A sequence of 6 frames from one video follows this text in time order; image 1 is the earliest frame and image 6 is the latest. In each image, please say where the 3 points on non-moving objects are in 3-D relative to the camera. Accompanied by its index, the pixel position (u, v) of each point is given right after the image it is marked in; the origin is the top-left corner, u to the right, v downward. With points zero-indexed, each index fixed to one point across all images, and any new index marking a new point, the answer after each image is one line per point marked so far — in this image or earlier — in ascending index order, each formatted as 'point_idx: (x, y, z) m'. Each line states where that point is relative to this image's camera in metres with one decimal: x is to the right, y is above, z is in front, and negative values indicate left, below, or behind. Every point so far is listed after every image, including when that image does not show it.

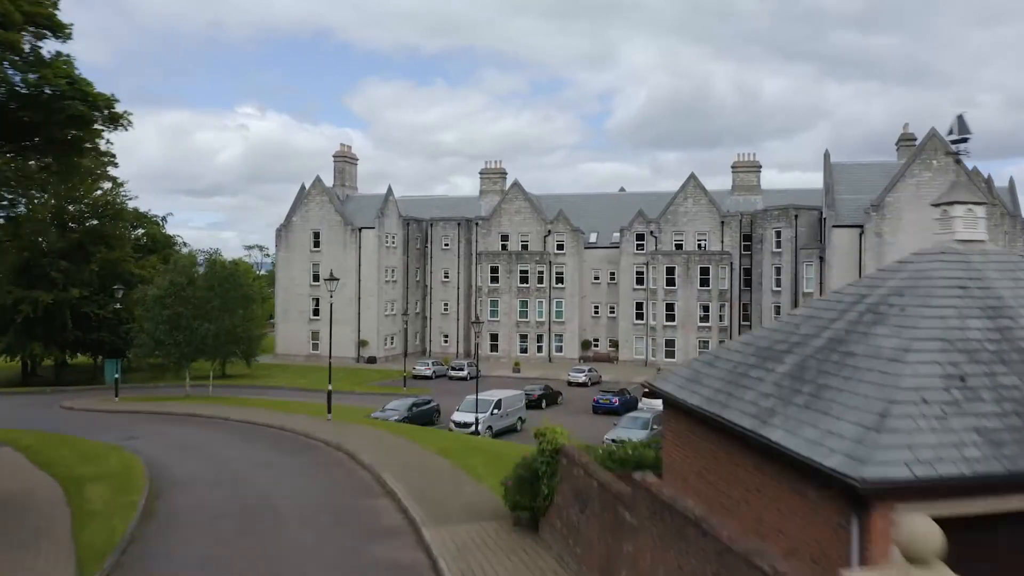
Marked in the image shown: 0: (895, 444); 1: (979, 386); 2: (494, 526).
0: (+2.1, -0.9, +6.4) m
1: (+2.9, -0.6, +7.2) m
2: (-0.2, -2.6, +12.8) m
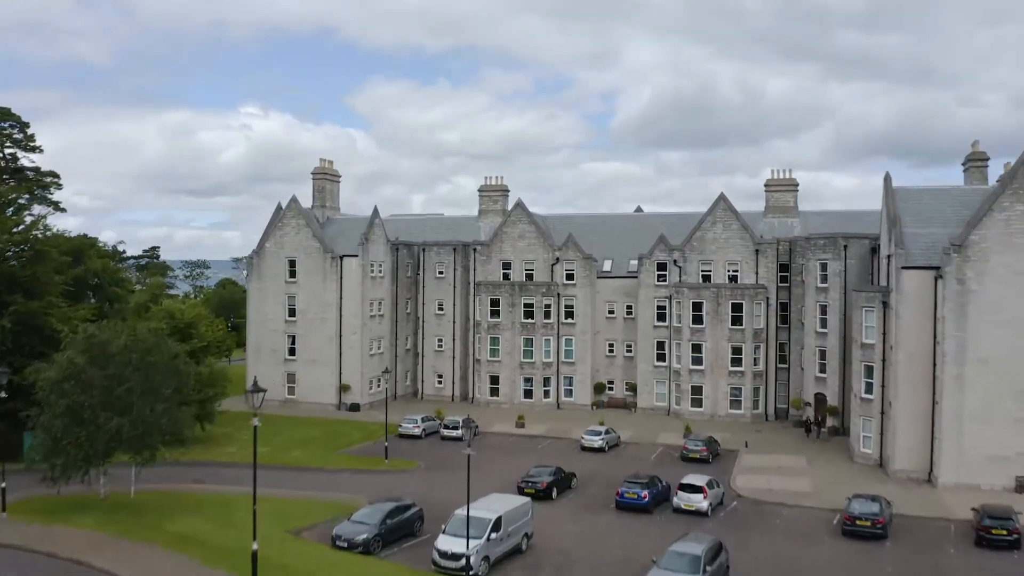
0: (+2.1, -2.6, -1.0) m
1: (+2.9, -2.3, -0.3) m
2: (-0.2, -4.3, +5.3) m
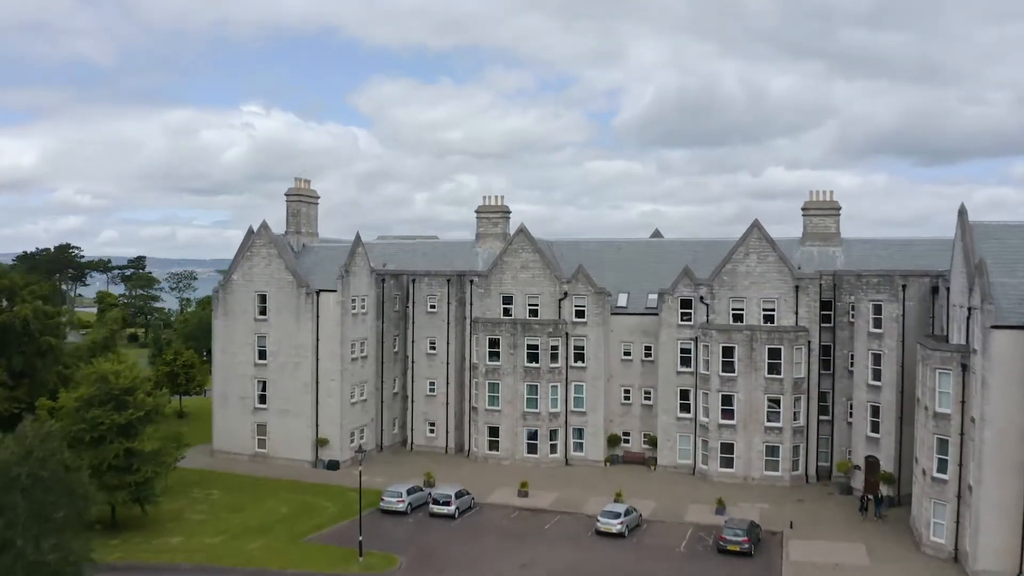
0: (+2.0, -4.2, -7.8) m
1: (+2.8, -4.0, -7.0) m
2: (-0.2, -6.0, -1.4) m
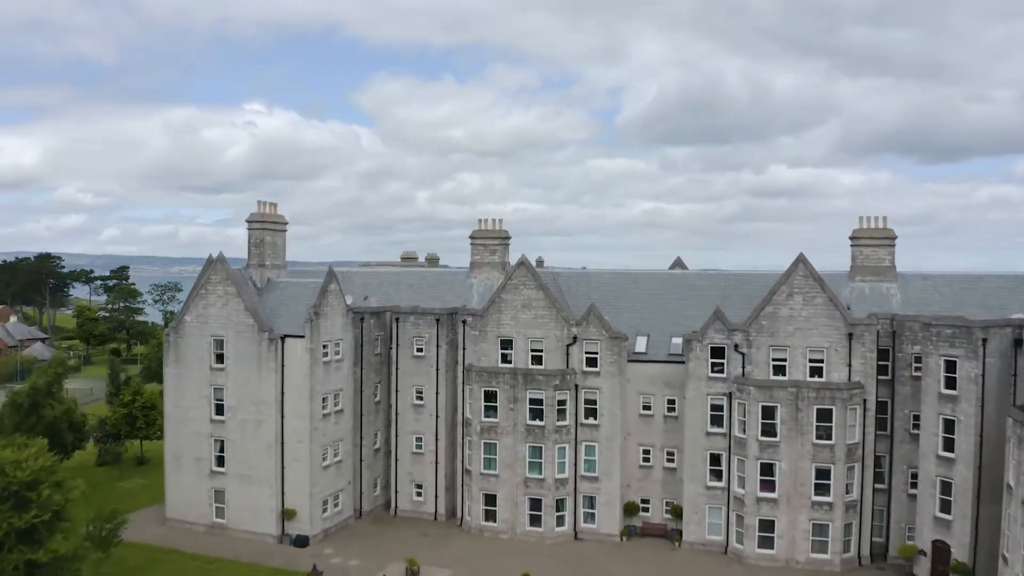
0: (+1.9, -5.8, -14.7) m
1: (+2.7, -5.5, -13.9) m
2: (-0.3, -7.6, -8.3) m
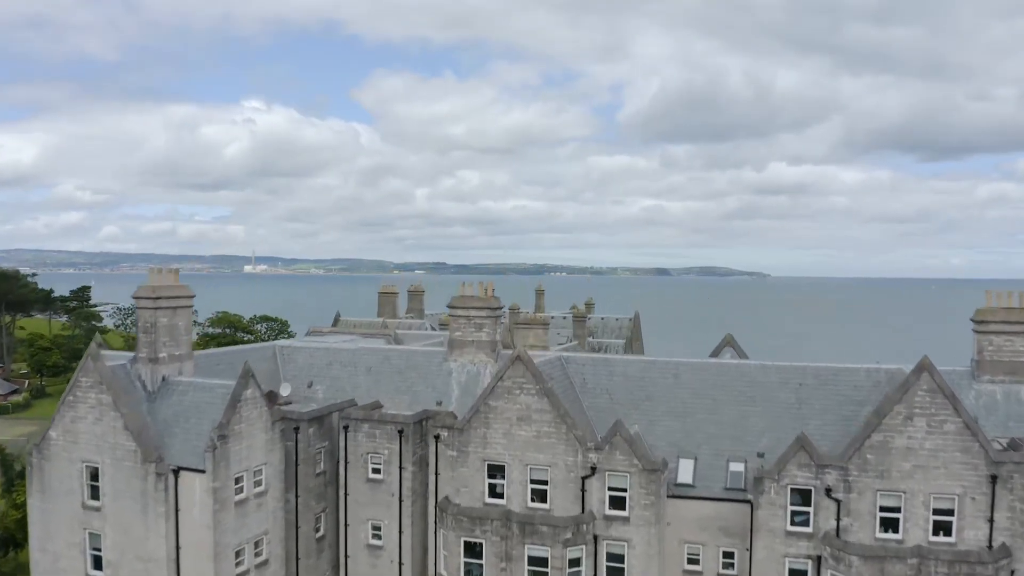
0: (+1.7, -8.5, -26.3) m
1: (+2.5, -8.3, -25.6) m
2: (-0.5, -10.3, -19.9) m
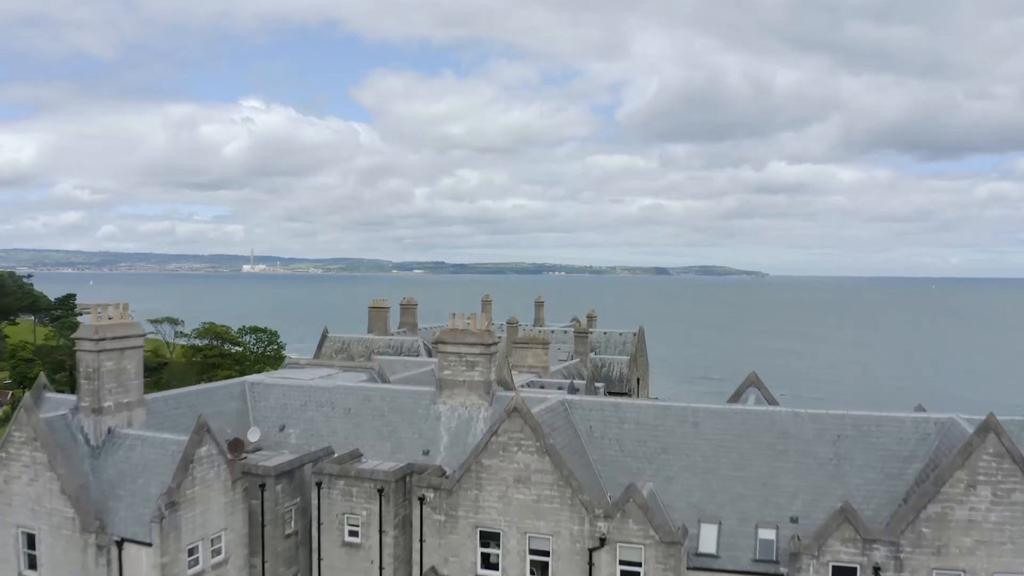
0: (+1.7, -9.5, -30.1) m
1: (+2.5, -9.2, -29.4) m
2: (-0.6, -11.2, -23.7) m
